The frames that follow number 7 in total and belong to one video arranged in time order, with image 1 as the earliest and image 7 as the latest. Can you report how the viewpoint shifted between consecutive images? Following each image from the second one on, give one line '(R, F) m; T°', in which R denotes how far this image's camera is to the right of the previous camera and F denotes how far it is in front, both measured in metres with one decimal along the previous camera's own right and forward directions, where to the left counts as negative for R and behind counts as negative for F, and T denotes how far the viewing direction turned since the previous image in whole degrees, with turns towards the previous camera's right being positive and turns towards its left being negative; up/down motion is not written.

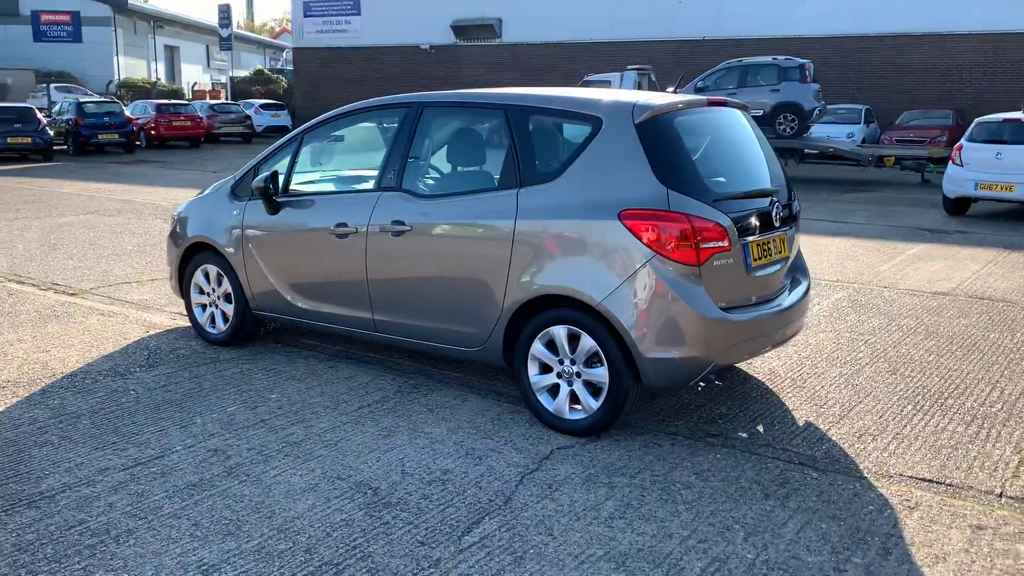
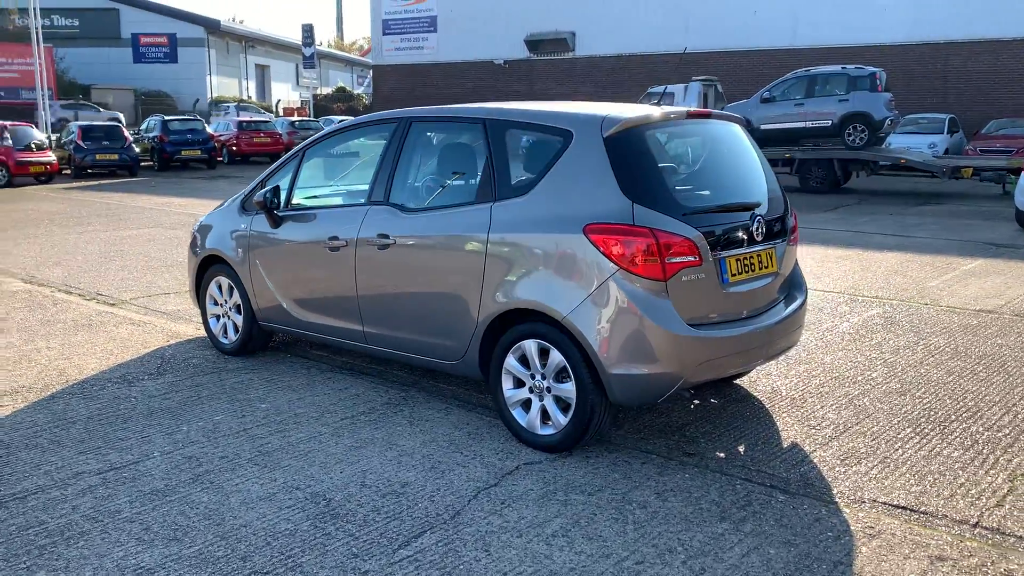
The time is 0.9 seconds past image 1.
(+0.5, 0.0) m; -5°
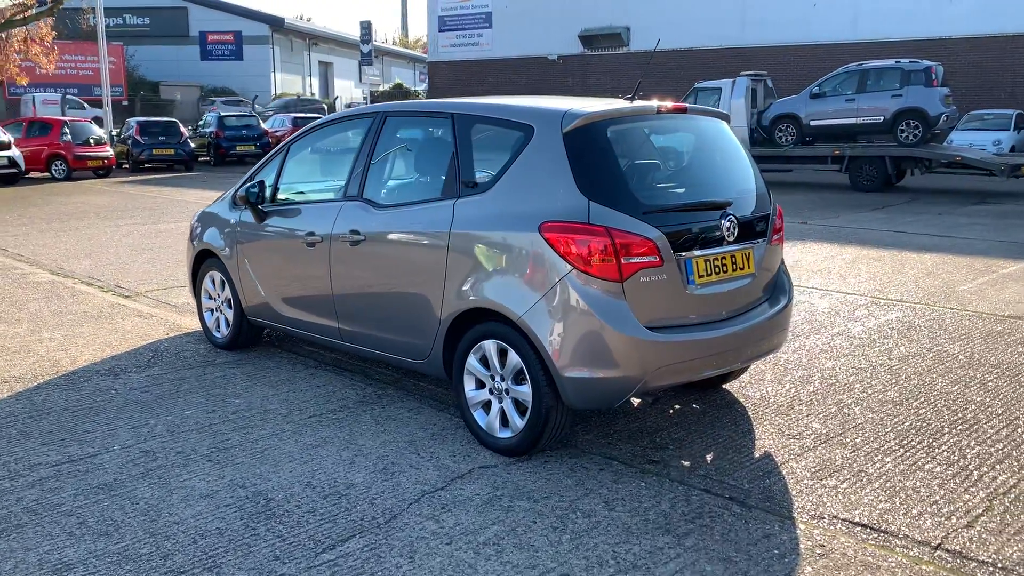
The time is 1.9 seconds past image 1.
(+0.5, +0.1) m; -4°
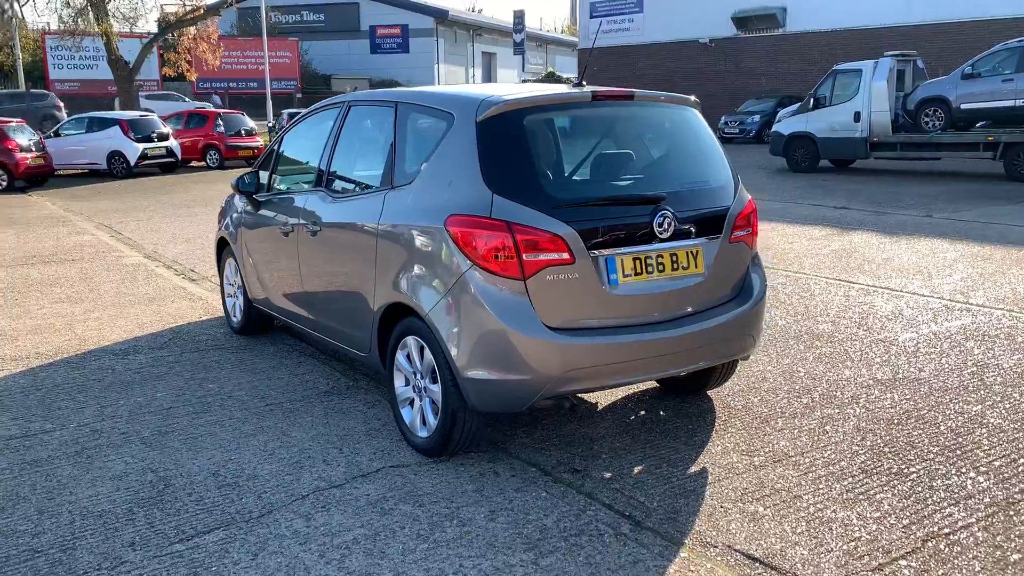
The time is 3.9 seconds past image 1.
(+1.1, +0.3) m; -11°
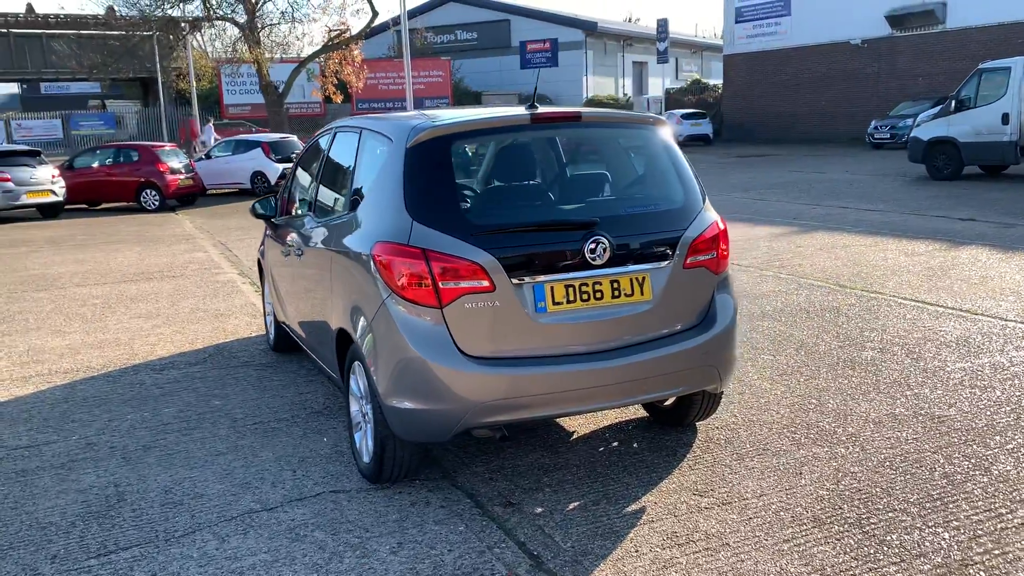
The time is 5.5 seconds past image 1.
(+0.9, +0.2) m; -10°
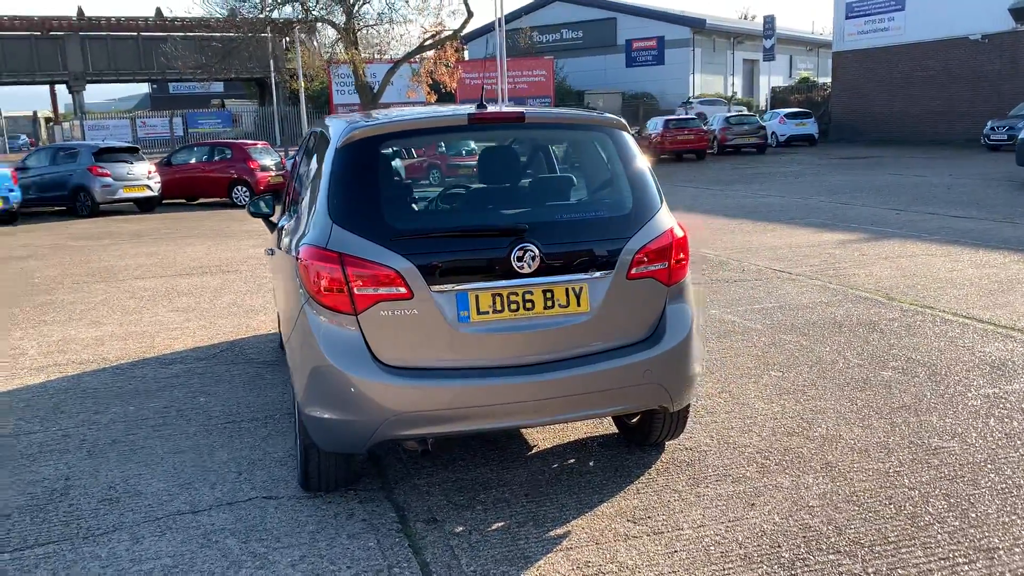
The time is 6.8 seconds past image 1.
(+0.7, +0.2) m; -7°
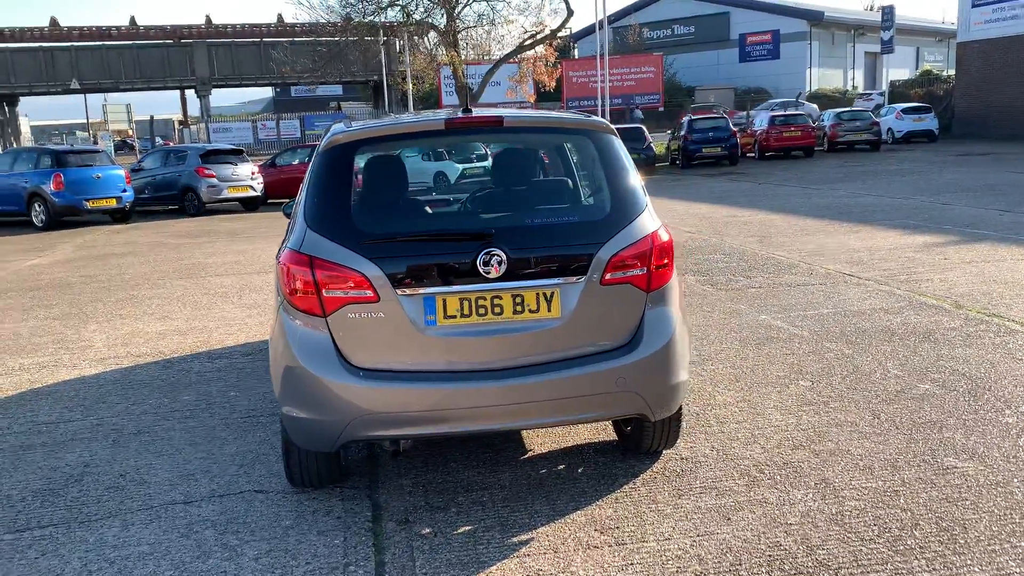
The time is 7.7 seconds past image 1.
(+0.6, 0.0) m; -7°
